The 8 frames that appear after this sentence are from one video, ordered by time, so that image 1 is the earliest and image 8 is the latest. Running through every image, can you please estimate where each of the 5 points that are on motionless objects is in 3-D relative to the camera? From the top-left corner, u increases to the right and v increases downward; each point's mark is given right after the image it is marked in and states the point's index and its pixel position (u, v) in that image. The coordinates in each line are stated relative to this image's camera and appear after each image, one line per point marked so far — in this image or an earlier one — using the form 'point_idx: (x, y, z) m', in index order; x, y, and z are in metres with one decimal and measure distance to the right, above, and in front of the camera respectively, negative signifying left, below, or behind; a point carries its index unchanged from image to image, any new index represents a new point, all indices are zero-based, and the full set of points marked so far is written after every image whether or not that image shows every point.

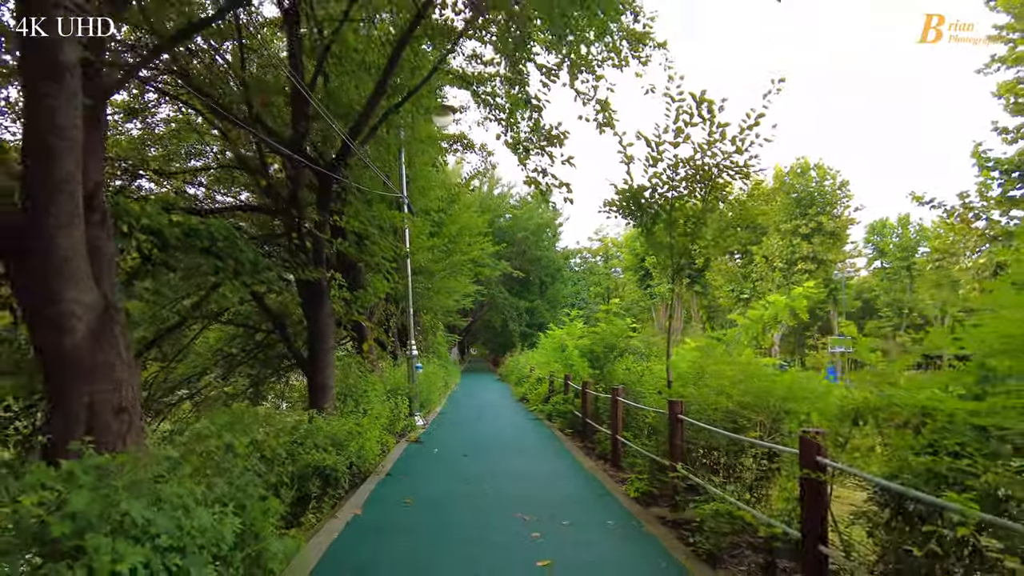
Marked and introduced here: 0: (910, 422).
0: (+1.8, -0.6, +2.8) m
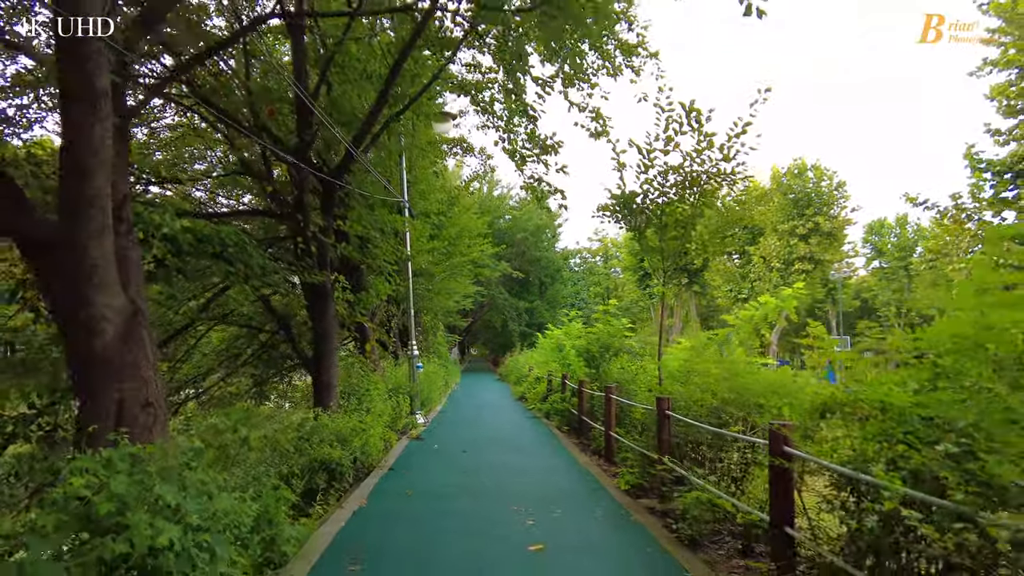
0: (+1.8, -0.6, +3.1) m
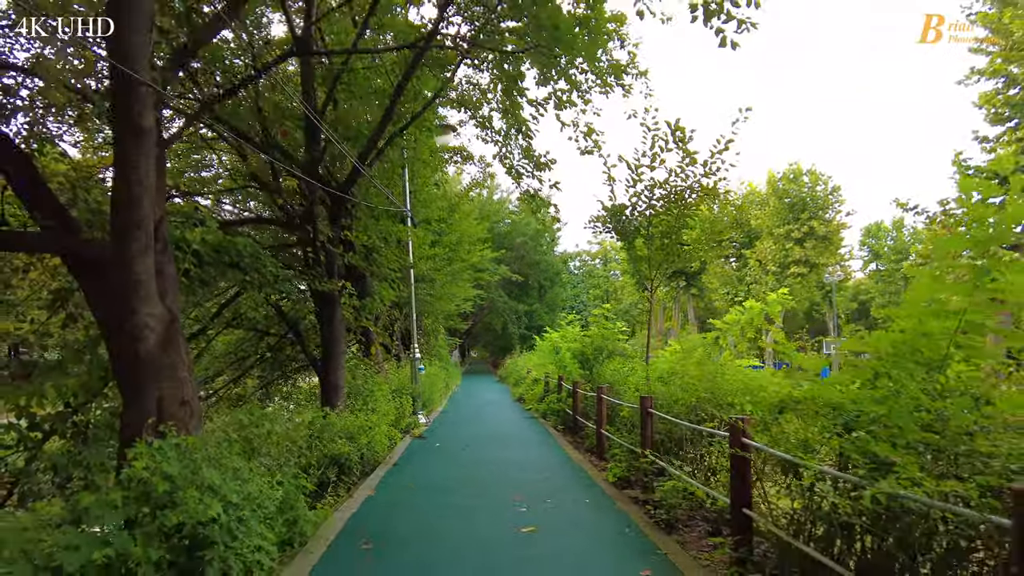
0: (+1.7, -0.7, +3.6) m
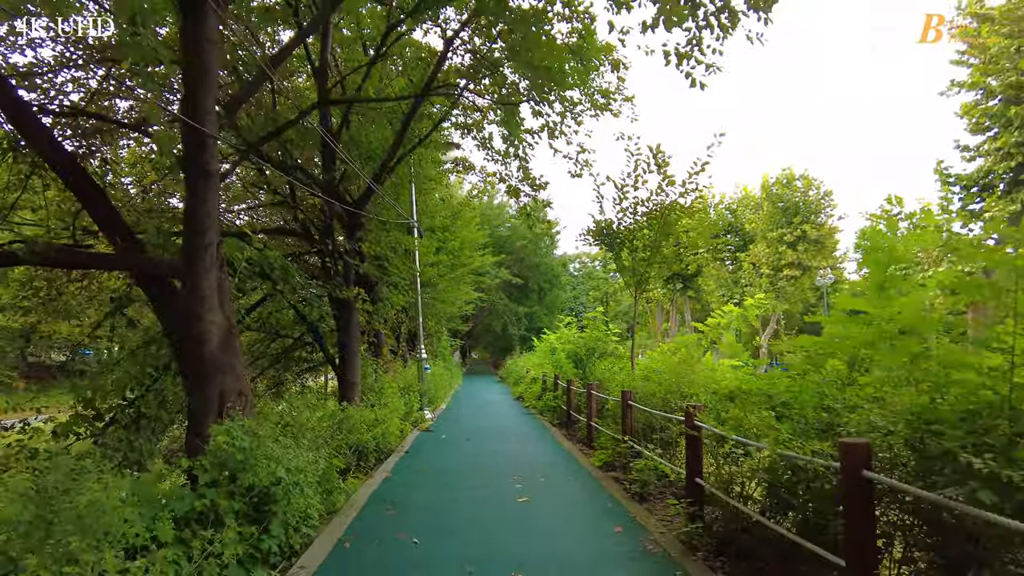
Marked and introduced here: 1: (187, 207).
0: (+1.7, -0.8, +4.6) m
1: (-2.7, +0.7, +5.0) m
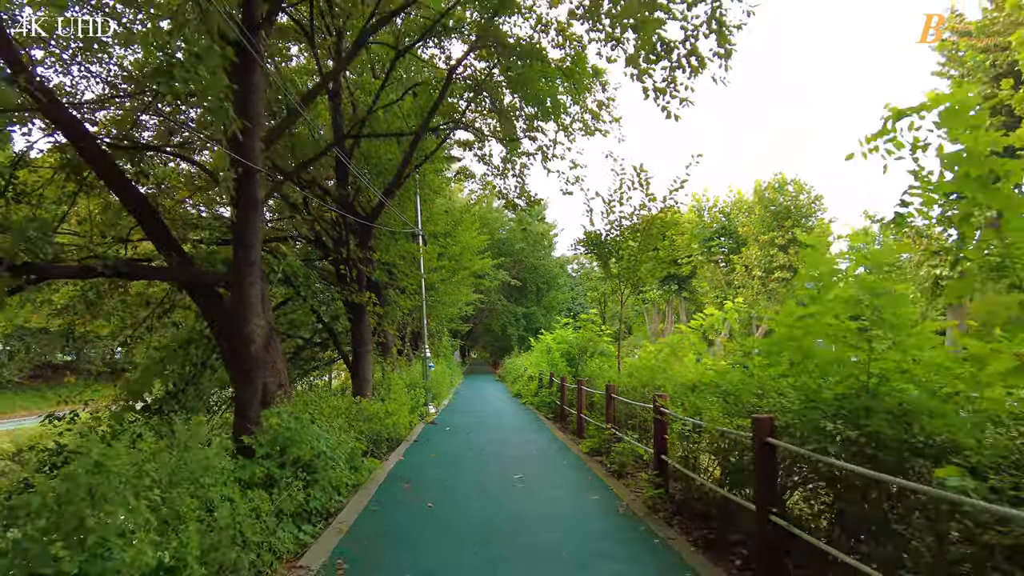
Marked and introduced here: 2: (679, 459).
0: (+1.7, -0.9, +5.5) m
1: (-2.7, +0.6, +6.0) m
2: (+1.5, -1.6, +5.5) m
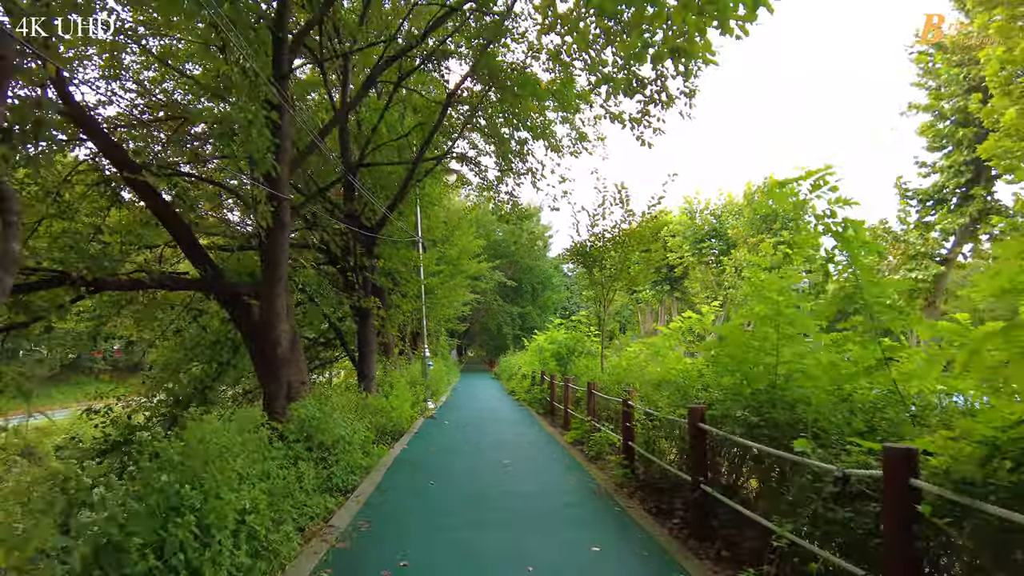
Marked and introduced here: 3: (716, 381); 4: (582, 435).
0: (+1.5, -1.0, +6.5) m
1: (-2.8, +0.5, +7.0) m
2: (+1.4, -1.7, +6.5) m
3: (+1.7, -0.8, +5.1) m
4: (+1.1, -2.3, +9.2) m
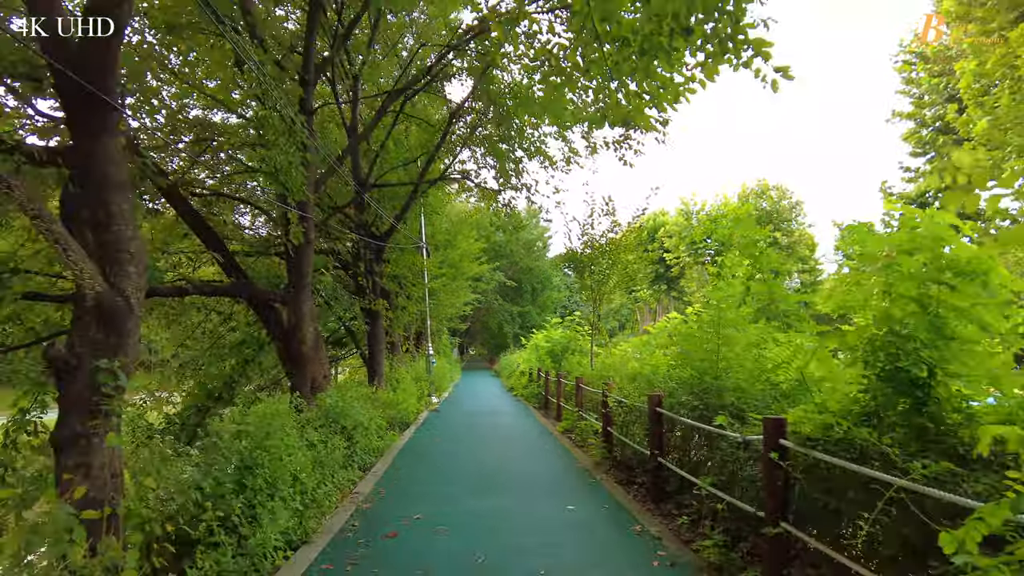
0: (+1.5, -1.1, +7.6) m
1: (-2.9, +0.4, +8.0) m
2: (+1.4, -1.8, +7.5) m
3: (+1.6, -0.9, +6.1) m
4: (+1.0, -2.3, +10.3) m
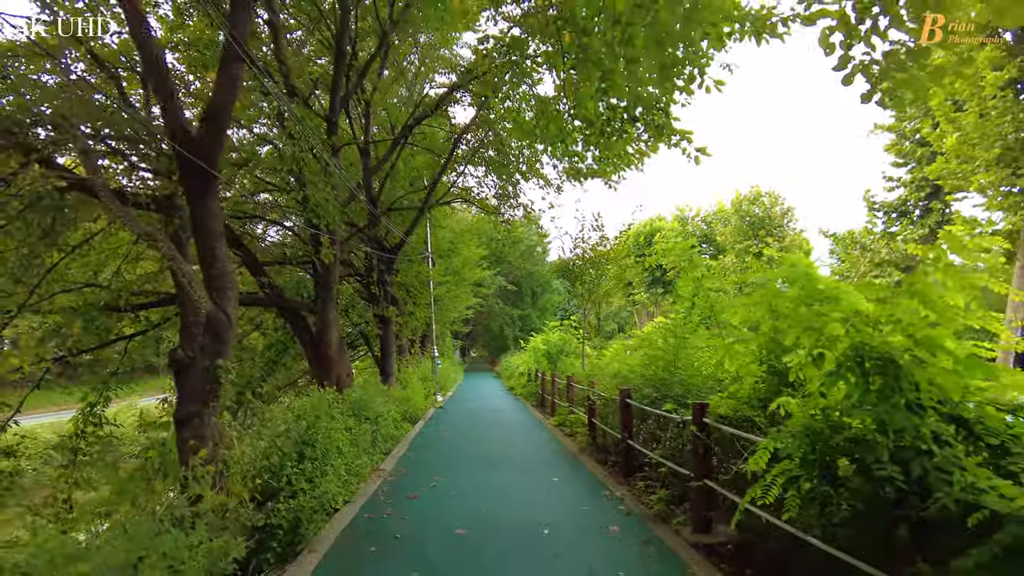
0: (+1.4, -1.3, +8.9) m
1: (-2.9, +0.2, +9.3) m
2: (+1.3, -1.9, +8.8) m
3: (+1.6, -1.0, +7.4) m
4: (+1.0, -2.5, +11.5) m
